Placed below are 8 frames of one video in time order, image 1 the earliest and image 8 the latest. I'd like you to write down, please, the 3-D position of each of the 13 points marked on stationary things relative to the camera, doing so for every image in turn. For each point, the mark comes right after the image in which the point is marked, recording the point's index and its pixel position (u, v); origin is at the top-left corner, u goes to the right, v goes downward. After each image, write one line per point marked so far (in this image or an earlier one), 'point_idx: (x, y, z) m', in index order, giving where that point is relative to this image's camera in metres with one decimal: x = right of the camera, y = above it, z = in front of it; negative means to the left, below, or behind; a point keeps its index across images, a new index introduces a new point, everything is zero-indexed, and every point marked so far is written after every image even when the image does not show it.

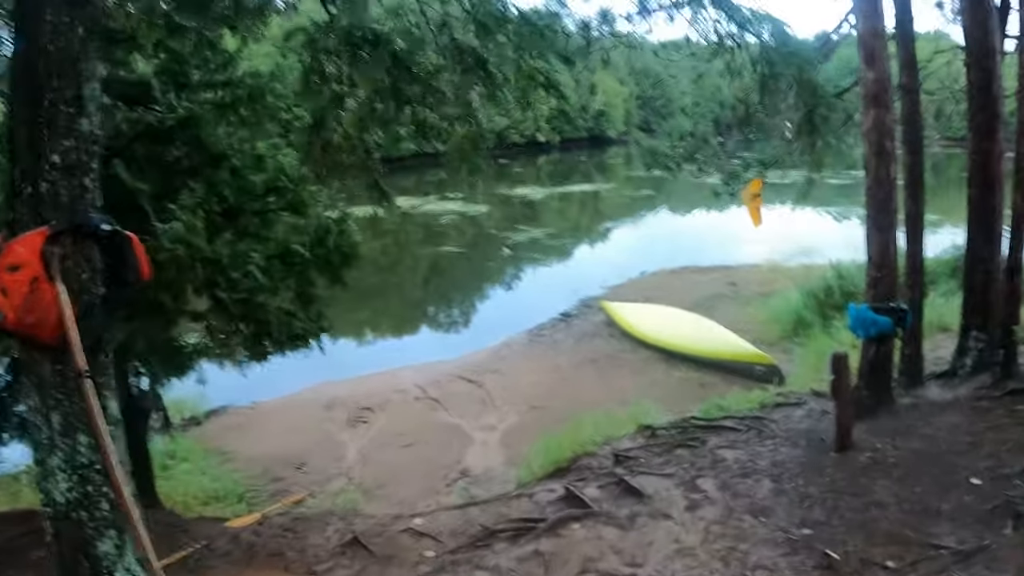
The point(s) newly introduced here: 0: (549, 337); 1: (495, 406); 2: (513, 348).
0: (+0.3, -0.5, +9.9) m
1: (-0.1, -0.8, +7.5) m
2: (0.0, -0.6, +9.6) m
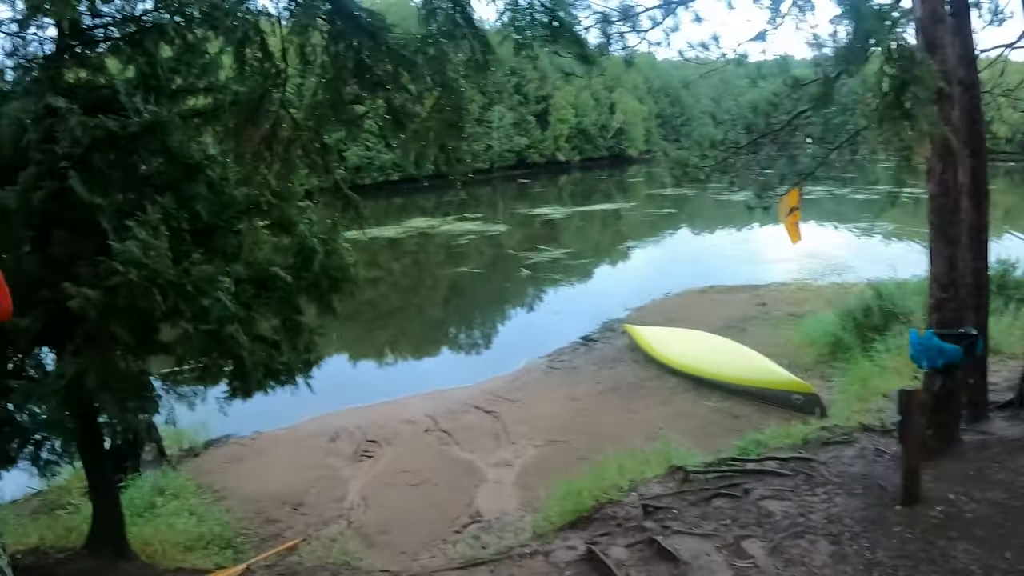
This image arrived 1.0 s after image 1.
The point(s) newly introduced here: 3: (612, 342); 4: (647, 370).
0: (+0.5, -0.7, +9.3) m
1: (0.0, -0.9, +6.9) m
2: (+0.2, -0.7, +9.0) m
3: (+0.9, -0.5, +10.2) m
4: (+1.0, -0.7, +8.5) m
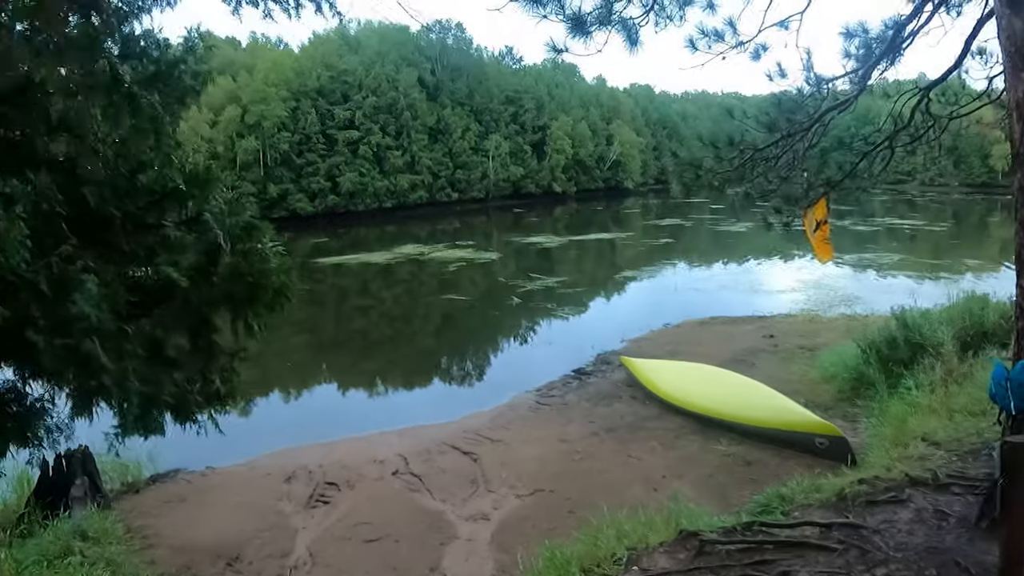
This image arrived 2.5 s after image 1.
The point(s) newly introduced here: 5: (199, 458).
0: (+0.4, -0.9, +8.4) m
1: (-0.1, -1.1, +6.0) m
2: (0.0, -0.9, +8.1) m
3: (+0.8, -0.7, +9.2) m
4: (+0.9, -0.8, +7.5) m
5: (-2.4, -1.2, +8.4) m
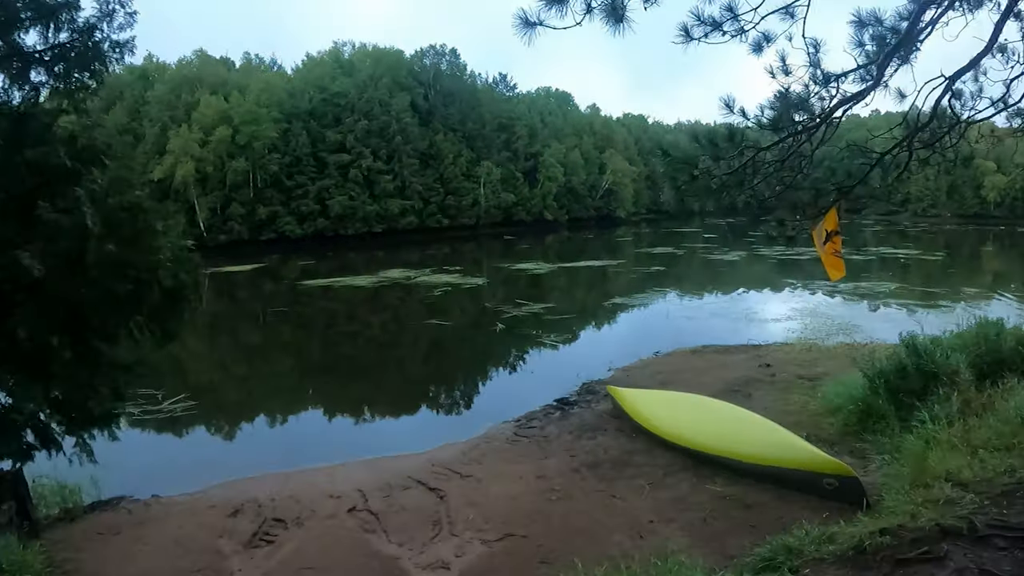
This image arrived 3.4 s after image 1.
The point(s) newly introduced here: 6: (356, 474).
0: (+0.2, -1.0, +7.7) m
1: (-0.3, -1.1, +5.3) m
2: (-0.1, -1.0, +7.4) m
3: (+0.6, -0.9, +8.6) m
4: (+0.8, -1.0, +6.9) m
5: (-2.5, -1.3, +7.7) m
6: (-1.0, -1.1, +6.8) m
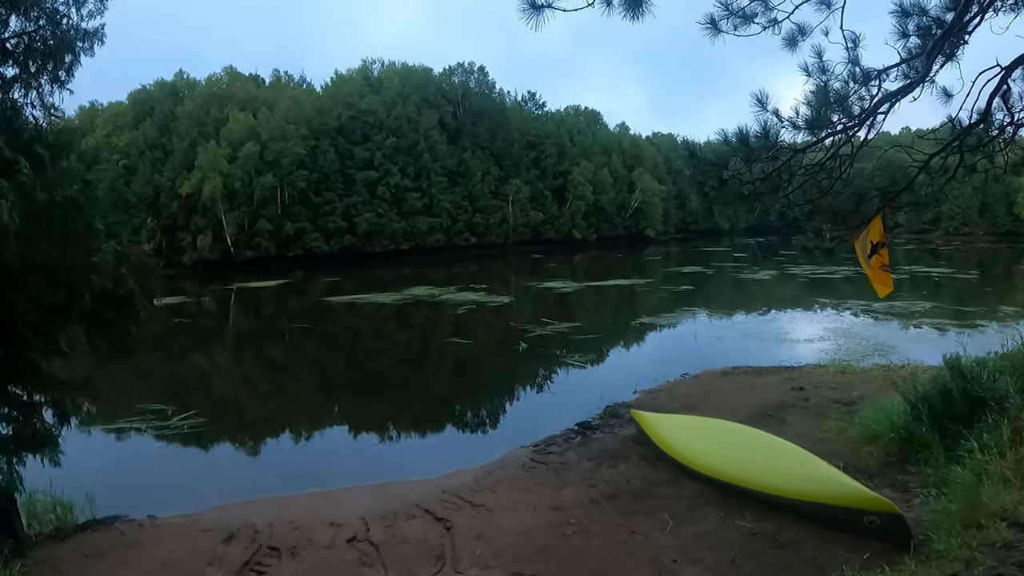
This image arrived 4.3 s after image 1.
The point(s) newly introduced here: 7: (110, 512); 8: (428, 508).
0: (+0.3, -1.1, +7.3) m
1: (-0.2, -1.2, +4.9) m
2: (0.0, -1.1, +7.0) m
3: (+0.7, -1.0, +8.1) m
4: (+0.8, -1.1, +6.4) m
5: (-2.4, -1.4, +7.3) m
6: (-0.9, -1.2, +6.4) m
7: (-2.5, -1.4, +6.9) m
8: (-0.5, -1.2, +6.0) m
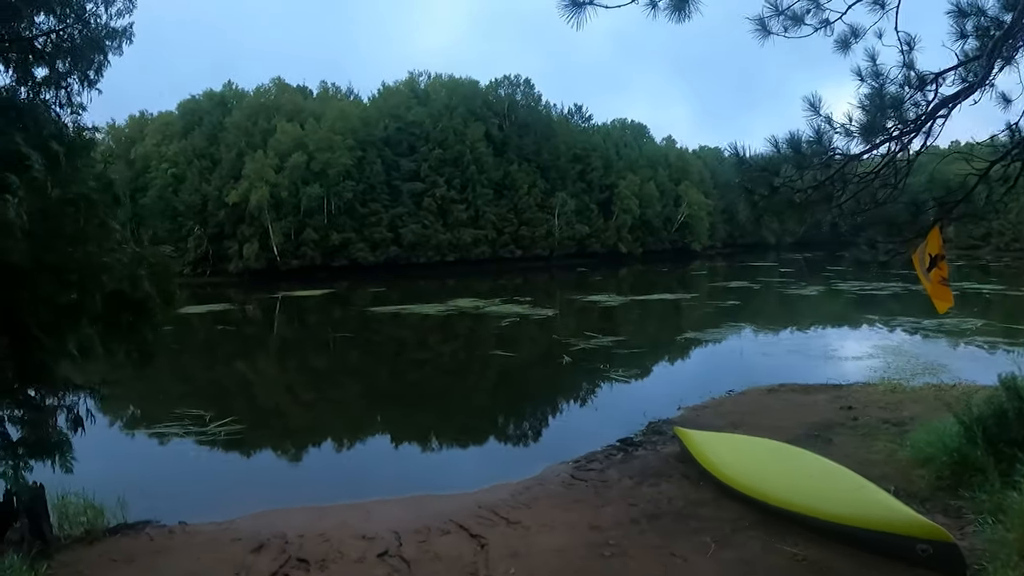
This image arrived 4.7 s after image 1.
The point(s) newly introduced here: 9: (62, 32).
0: (+0.5, -1.2, +7.1) m
1: (-0.1, -1.2, +4.7) m
2: (+0.2, -1.2, +6.8) m
3: (+1.0, -1.1, +7.9) m
4: (+1.1, -1.1, +6.2) m
5: (-2.2, -1.5, +7.3) m
6: (-0.7, -1.3, +6.3) m
7: (-2.3, -1.5, +6.9) m
8: (-0.3, -1.2, +5.9) m
9: (-1.7, +1.0, +4.2) m
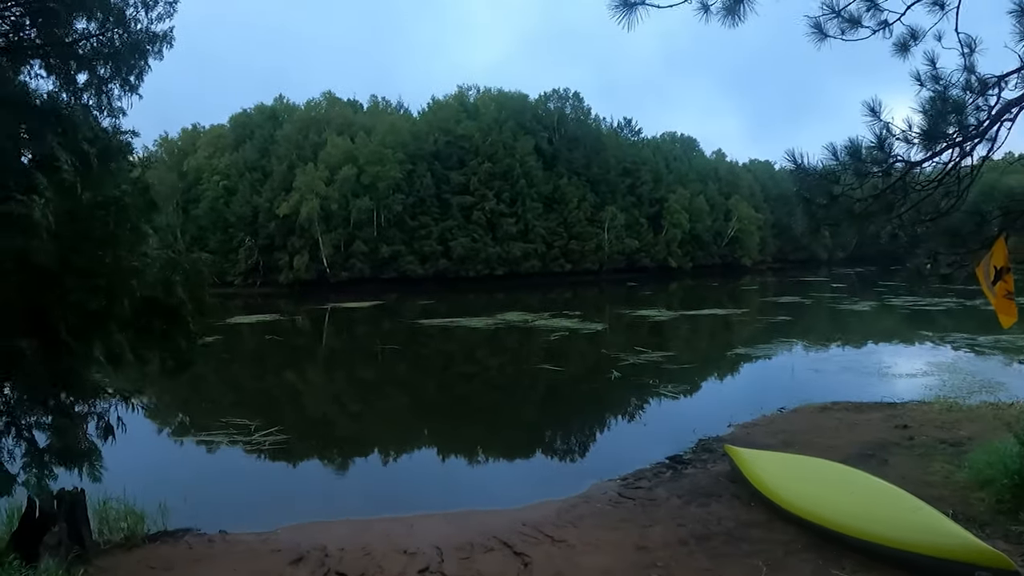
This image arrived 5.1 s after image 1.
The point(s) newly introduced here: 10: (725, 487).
0: (+0.8, -1.3, +7.0) m
1: (+0.1, -1.3, +4.6) m
2: (+0.5, -1.3, +6.7) m
3: (+1.3, -1.2, +7.8) m
4: (+1.3, -1.2, +6.1) m
5: (-1.9, -1.5, +7.2) m
6: (-0.4, -1.3, +6.2) m
7: (-2.0, -1.5, +6.8) m
8: (0.0, -1.3, +5.7) m
9: (-1.5, +0.9, +4.2) m
10: (+1.3, -1.2, +6.8) m
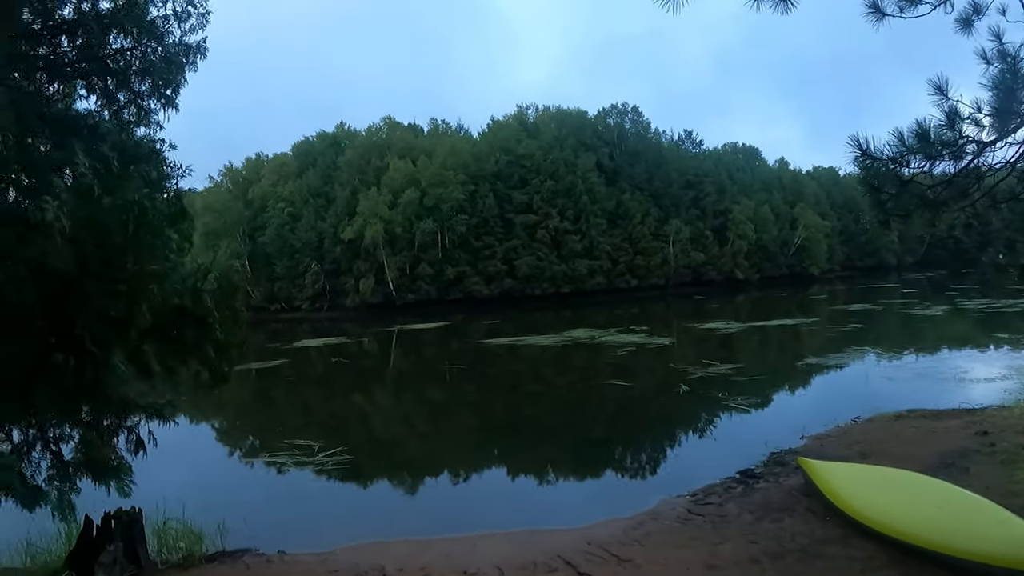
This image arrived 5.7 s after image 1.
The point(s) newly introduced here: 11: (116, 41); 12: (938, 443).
0: (+1.2, -1.3, +6.7) m
1: (+0.3, -1.3, +4.4) m
2: (+0.8, -1.4, +6.5) m
3: (+1.8, -1.3, +7.5) m
4: (+1.6, -1.2, +5.8) m
5: (-1.5, -1.7, +7.2) m
6: (-0.1, -1.4, +6.1) m
7: (-1.6, -1.7, +6.8) m
8: (+0.3, -1.4, +5.6) m
9: (-1.4, +0.9, +4.2) m
10: (+1.7, -1.2, +6.6) m
11: (-1.4, +0.9, +4.1) m
12: (+3.3, -1.2, +8.7) m
